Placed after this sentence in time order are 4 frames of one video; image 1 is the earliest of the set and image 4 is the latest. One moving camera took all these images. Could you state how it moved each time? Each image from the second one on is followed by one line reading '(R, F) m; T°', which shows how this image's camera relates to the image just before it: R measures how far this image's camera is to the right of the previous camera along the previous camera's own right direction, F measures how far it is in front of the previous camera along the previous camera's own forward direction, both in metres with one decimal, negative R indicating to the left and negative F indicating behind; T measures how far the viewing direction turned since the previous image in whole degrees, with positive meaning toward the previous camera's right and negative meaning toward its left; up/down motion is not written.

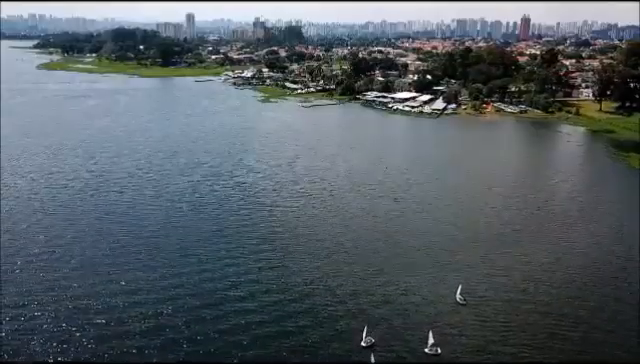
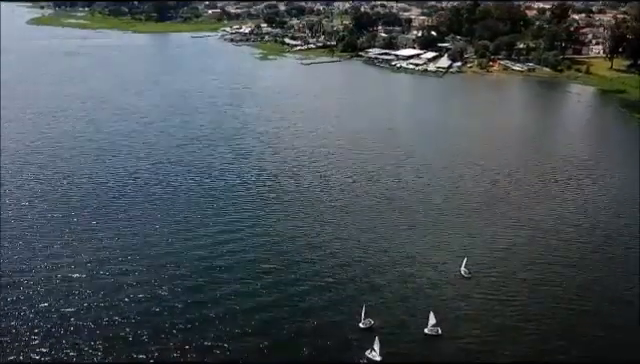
(0.0, +0.5) m; 0°
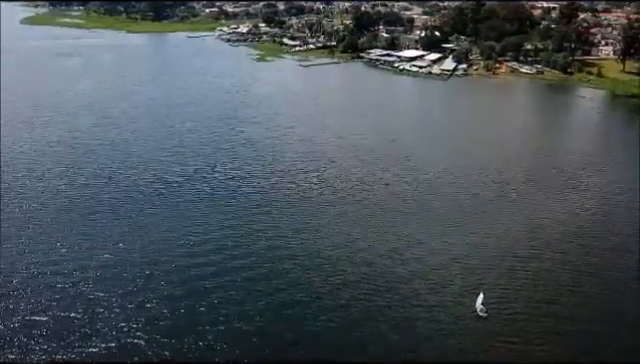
(0.0, +0.7) m; 0°
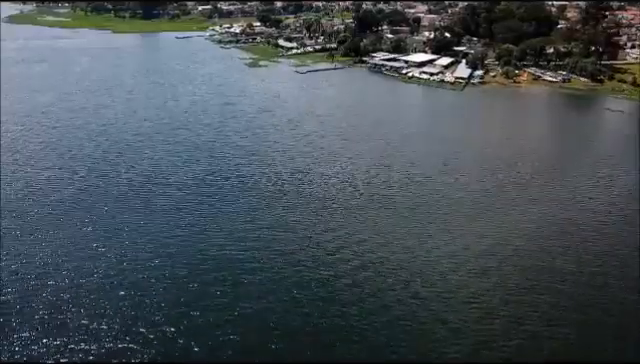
(0.0, +1.7) m; 0°
